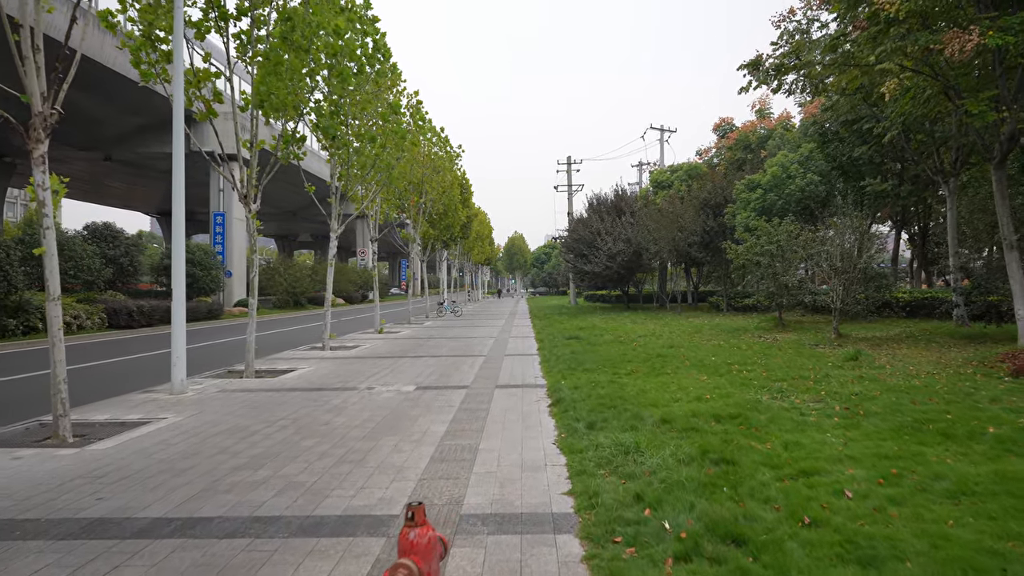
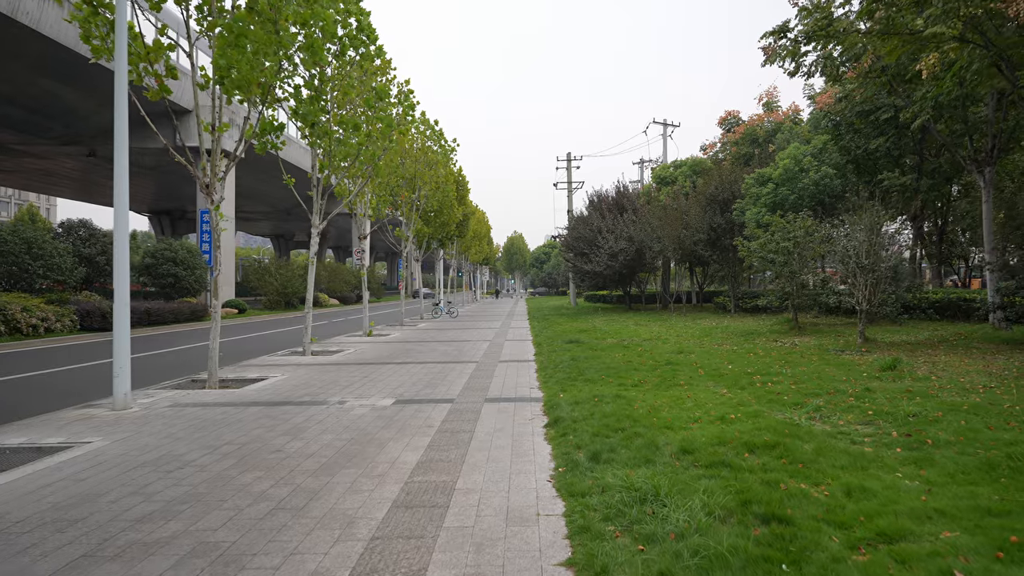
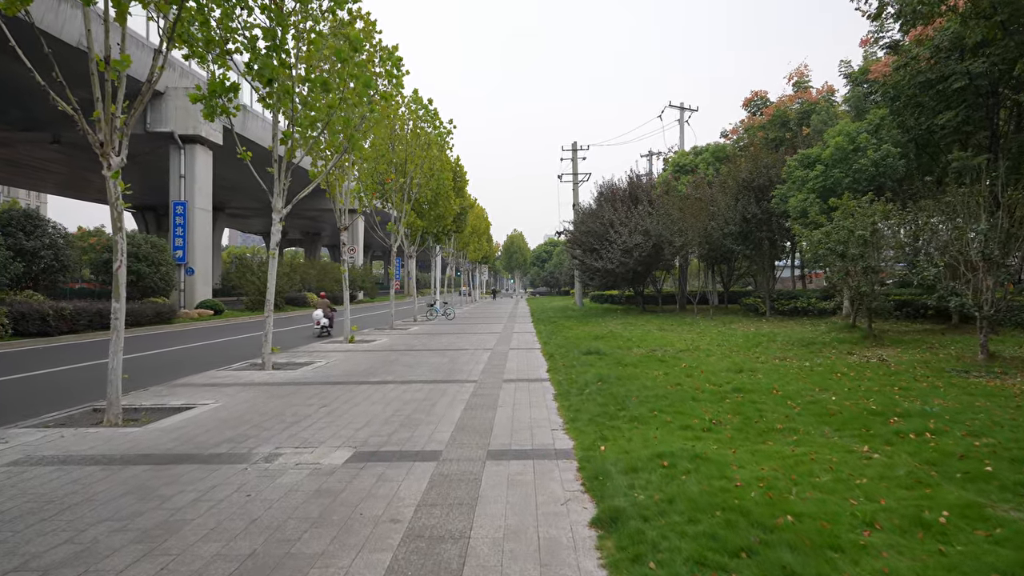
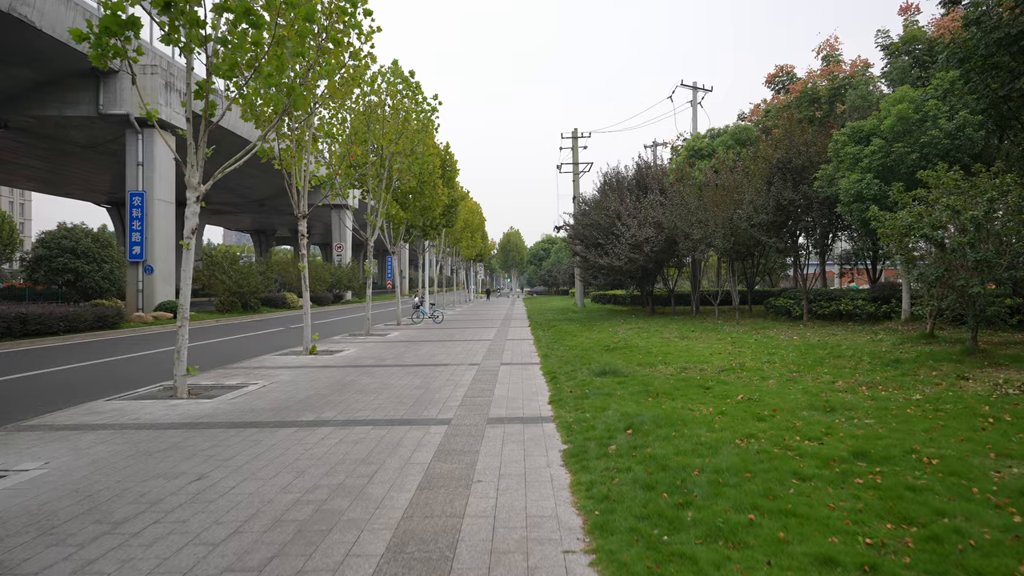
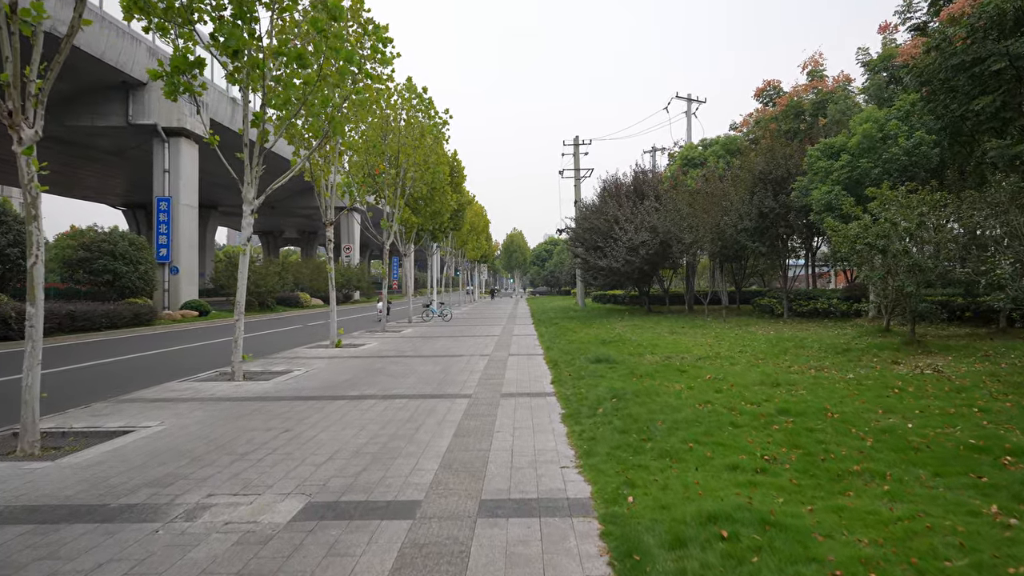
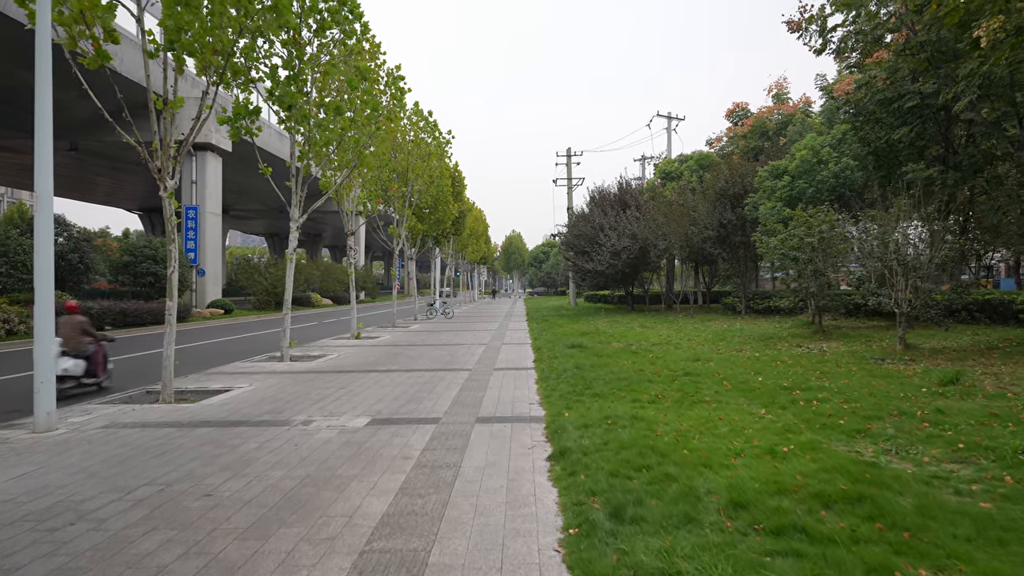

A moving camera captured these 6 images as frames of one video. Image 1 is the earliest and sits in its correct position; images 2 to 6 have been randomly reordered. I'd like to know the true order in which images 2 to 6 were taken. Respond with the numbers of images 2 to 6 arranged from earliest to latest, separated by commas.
2, 6, 3, 5, 4
